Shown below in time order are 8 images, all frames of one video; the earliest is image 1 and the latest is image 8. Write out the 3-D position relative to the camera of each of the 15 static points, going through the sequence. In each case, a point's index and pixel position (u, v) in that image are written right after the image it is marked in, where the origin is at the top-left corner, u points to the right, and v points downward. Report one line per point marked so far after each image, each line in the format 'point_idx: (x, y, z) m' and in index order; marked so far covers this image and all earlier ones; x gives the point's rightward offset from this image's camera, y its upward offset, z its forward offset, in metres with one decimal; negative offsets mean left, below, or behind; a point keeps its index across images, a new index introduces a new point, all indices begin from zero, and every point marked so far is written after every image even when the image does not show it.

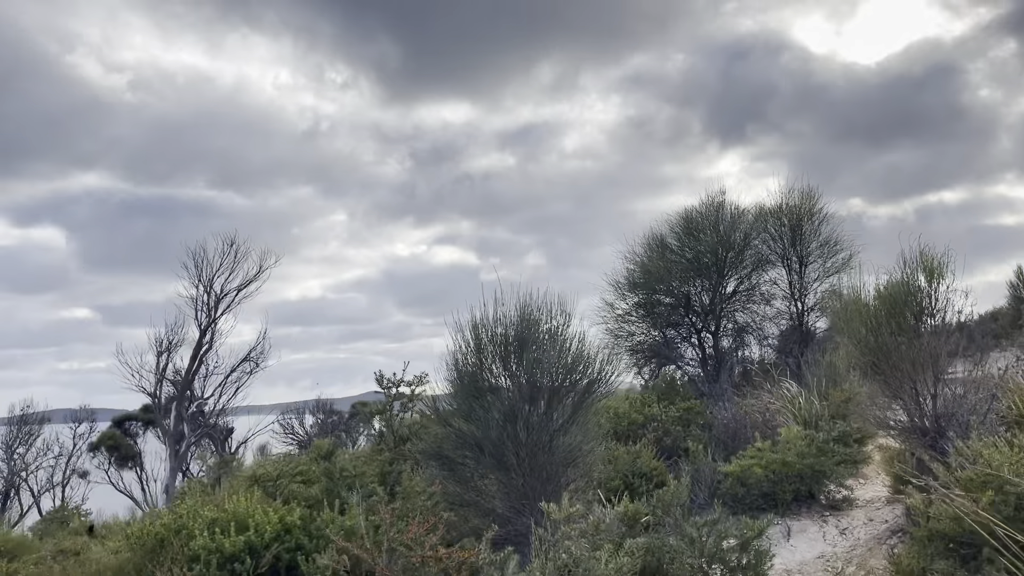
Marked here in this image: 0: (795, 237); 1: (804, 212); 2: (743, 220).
0: (+7.6, +1.4, +18.5) m
1: (+7.9, +2.1, +18.6) m
2: (+6.3, +1.8, +18.9) m
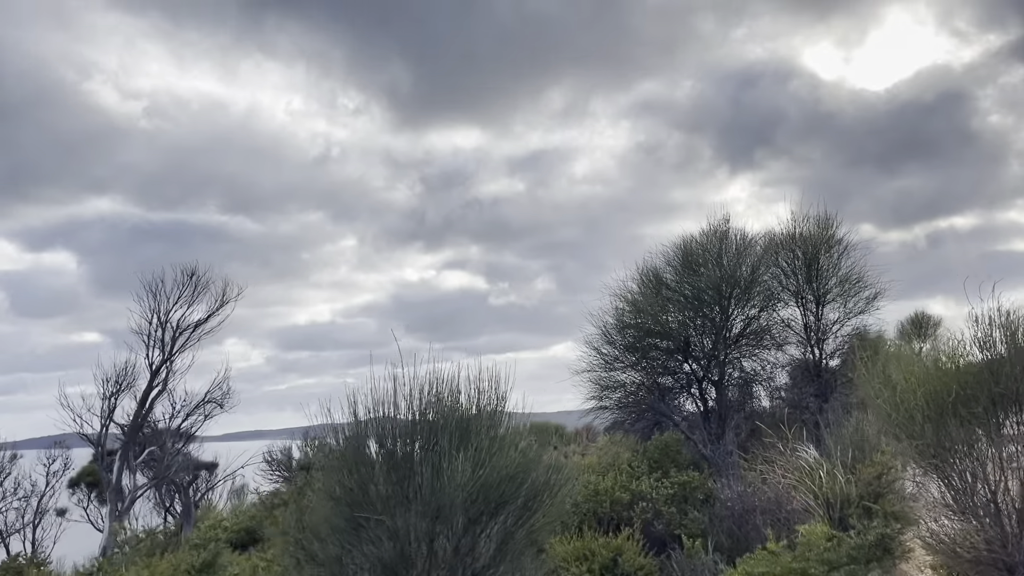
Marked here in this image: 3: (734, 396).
0: (+6.9, +0.4, +15.9) m
1: (+7.2, +1.1, +16.1) m
2: (+5.6, +0.8, +16.4) m
3: (+5.1, -2.4, +15.7) m
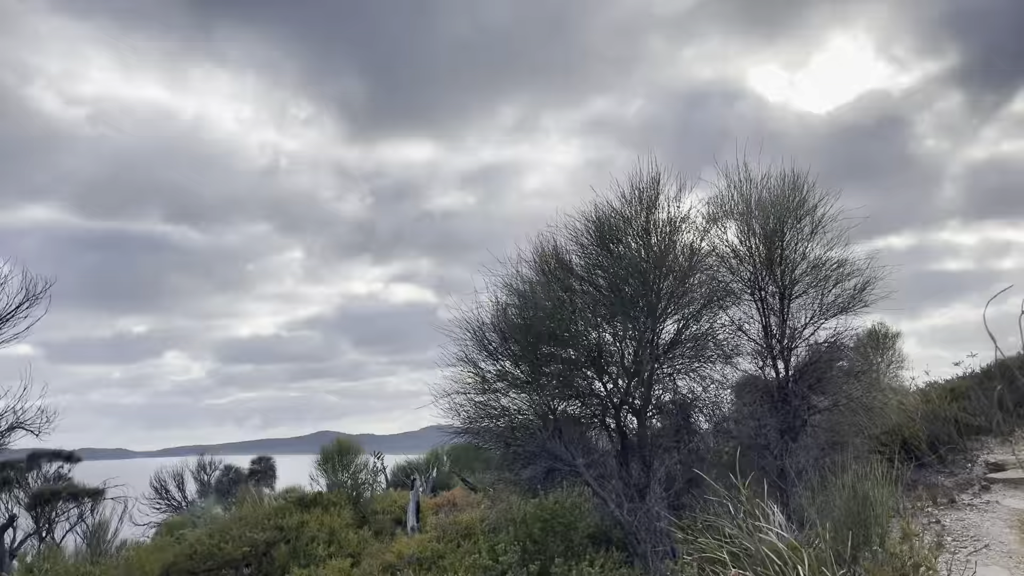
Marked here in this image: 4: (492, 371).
0: (+4.3, +0.6, +11.4) m
1: (+4.6, +1.3, +11.6) m
2: (+3.0, +1.0, +11.7) m
3: (+2.5, -2.2, +10.9) m
4: (-0.3, -1.4, +11.3) m
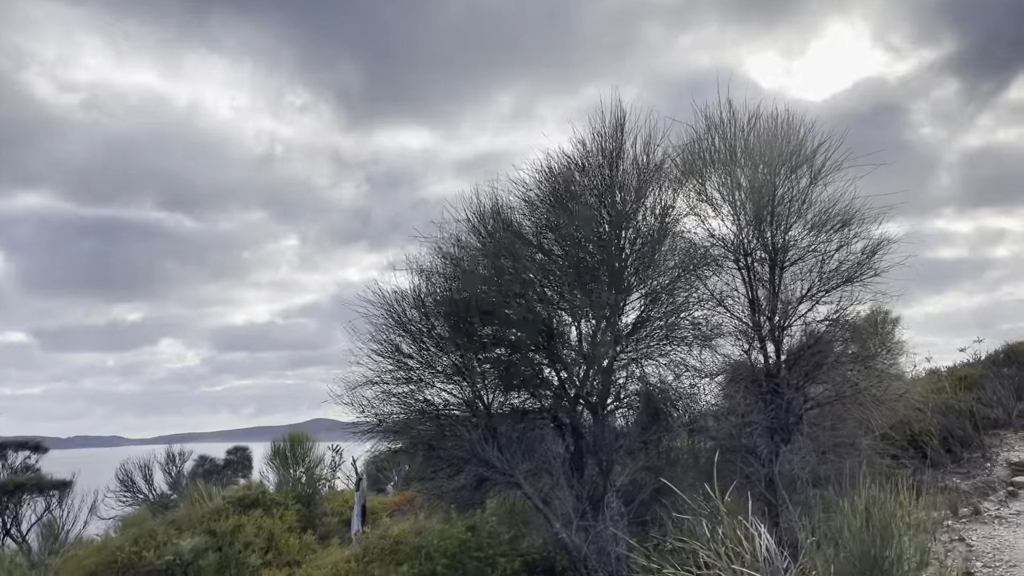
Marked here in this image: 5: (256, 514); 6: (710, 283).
0: (+3.4, +1.0, +9.2) m
1: (+3.7, +1.7, +9.4) m
2: (+2.0, +1.5, +9.6) m
3: (+1.5, -1.8, +8.8) m
4: (-1.3, -0.9, +9.2) m
5: (-6.8, -6.0, +18.2) m
6: (+2.7, +0.1, +9.4) m
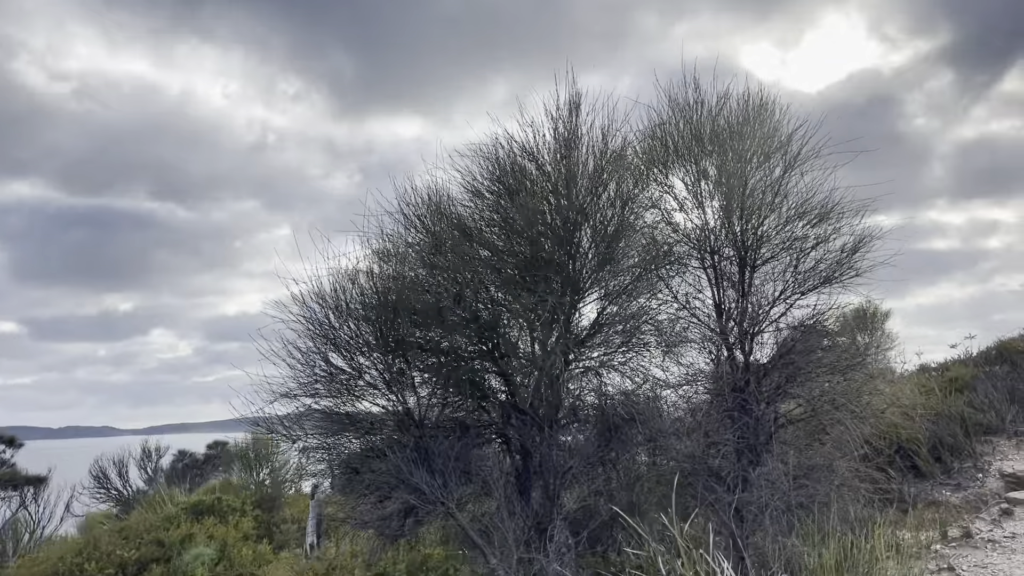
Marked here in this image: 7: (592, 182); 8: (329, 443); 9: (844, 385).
0: (+2.6, +1.0, +8.3) m
1: (+2.9, +1.7, +8.5) m
2: (+1.3, +1.5, +8.6) m
3: (+0.8, -1.8, +7.9) m
4: (-2.0, -0.9, +8.2) m
5: (-7.6, -5.8, +17.2) m
6: (+2.0, +0.1, +8.4) m
7: (+1.0, +1.3, +8.5) m
8: (-2.2, -1.8, +8.2) m
9: (+3.7, -1.1, +7.6) m
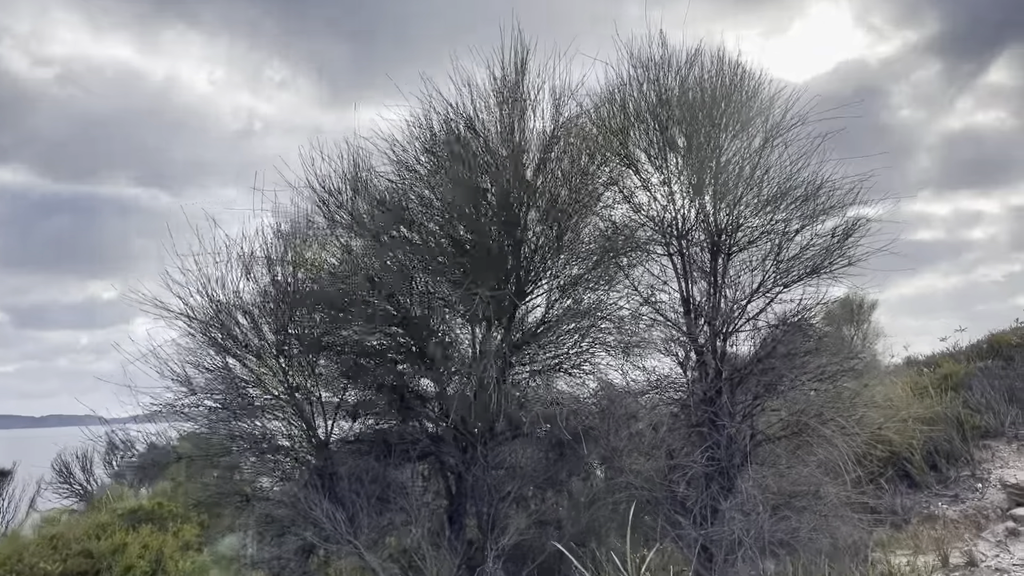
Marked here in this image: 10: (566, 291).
0: (+2.0, +1.1, +7.0) m
1: (+2.3, +1.8, +7.2) m
2: (+0.6, +1.6, +7.3) m
3: (+0.1, -1.7, +6.6) m
4: (-2.7, -0.8, +6.9) m
5: (-8.4, -5.6, +15.9) m
6: (+1.3, +0.1, +7.2) m
7: (+0.3, +1.4, +7.2) m
8: (-2.8, -1.7, +6.9) m
9: (+3.0, -1.0, +6.4) m
10: (+0.6, 0.0, +7.0) m
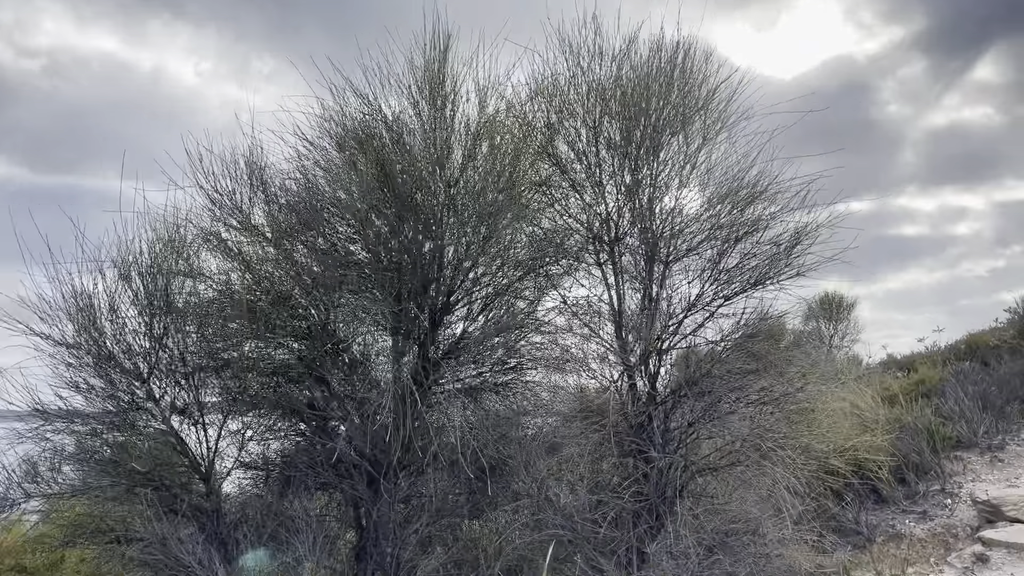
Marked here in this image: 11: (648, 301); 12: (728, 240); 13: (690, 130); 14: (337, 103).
0: (+1.2, +1.0, +6.3) m
1: (+1.5, +1.7, +6.5) m
2: (-0.1, +1.5, +6.6) m
3: (-0.6, -1.8, +5.9) m
4: (-3.4, -0.9, +6.2) m
5: (-9.3, -5.6, +15.1) m
6: (+0.5, 0.0, +6.5) m
7: (-0.5, +1.3, +6.5) m
8: (-3.6, -1.8, +6.2) m
9: (+2.3, -1.1, +5.8) m
10: (-0.2, -0.1, +6.3) m
11: (+1.3, -0.1, +6.3) m
12: (+2.0, +0.4, +6.2) m
13: (+1.8, +1.4, +6.5) m
14: (-1.6, +1.8, +6.8) m
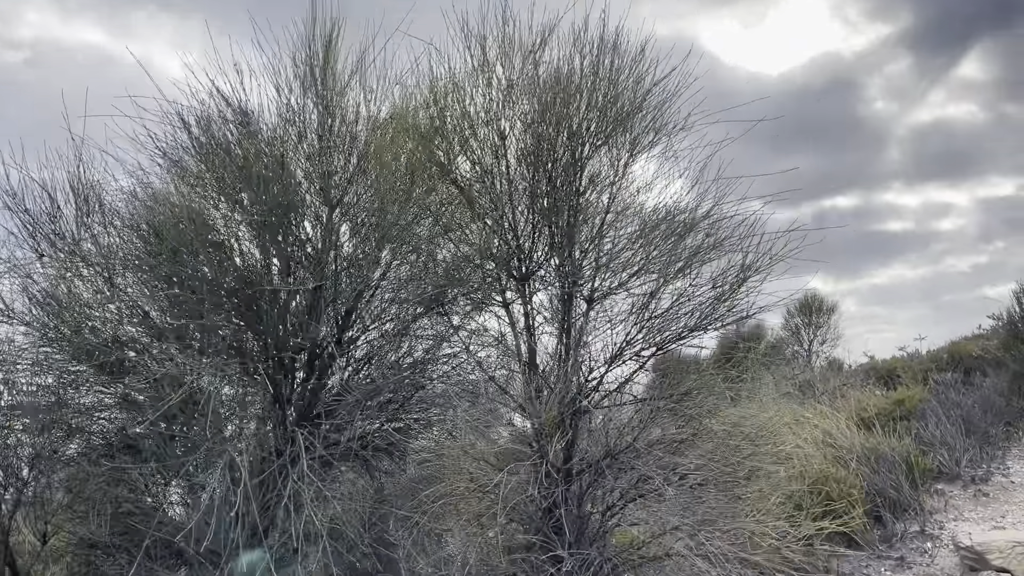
0: (+0.4, +0.7, +5.3) m
1: (+0.7, +1.4, +5.4) m
2: (-1.0, +1.2, +5.5) m
3: (-1.4, -2.1, +4.9) m
4: (-4.2, -1.2, +5.0) m
5: (-10.3, -5.8, +13.9) m
6: (-0.3, -0.3, +5.4) m
7: (-1.3, +1.0, +5.4) m
8: (-4.4, -2.1, +5.1) m
9: (+1.5, -1.4, +4.8) m
10: (-1.0, -0.4, +5.2) m
11: (+0.5, -0.4, +5.2) m
12: (+1.2, +0.1, +5.1) m
13: (+1.0, +1.1, +5.4) m
14: (-2.4, +1.5, +5.7) m
